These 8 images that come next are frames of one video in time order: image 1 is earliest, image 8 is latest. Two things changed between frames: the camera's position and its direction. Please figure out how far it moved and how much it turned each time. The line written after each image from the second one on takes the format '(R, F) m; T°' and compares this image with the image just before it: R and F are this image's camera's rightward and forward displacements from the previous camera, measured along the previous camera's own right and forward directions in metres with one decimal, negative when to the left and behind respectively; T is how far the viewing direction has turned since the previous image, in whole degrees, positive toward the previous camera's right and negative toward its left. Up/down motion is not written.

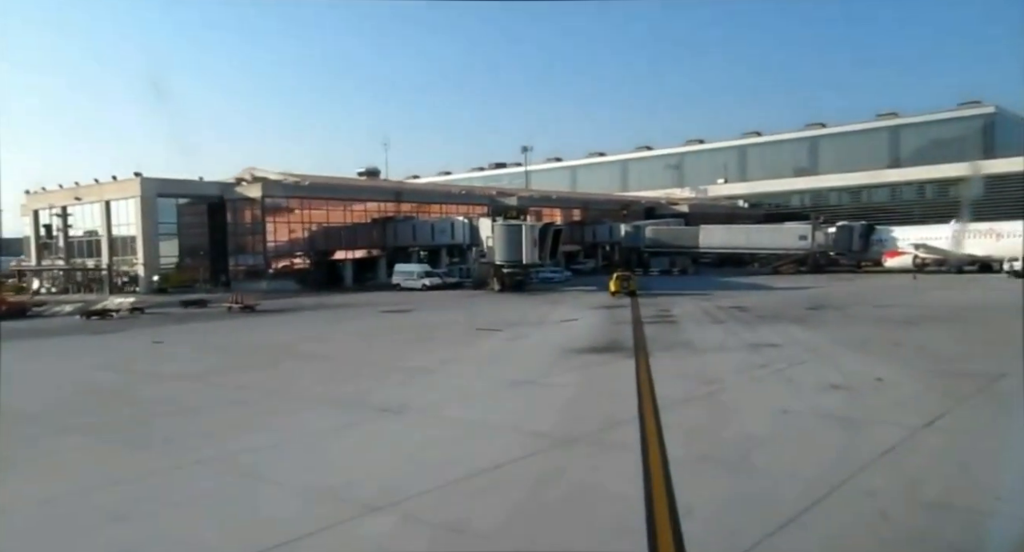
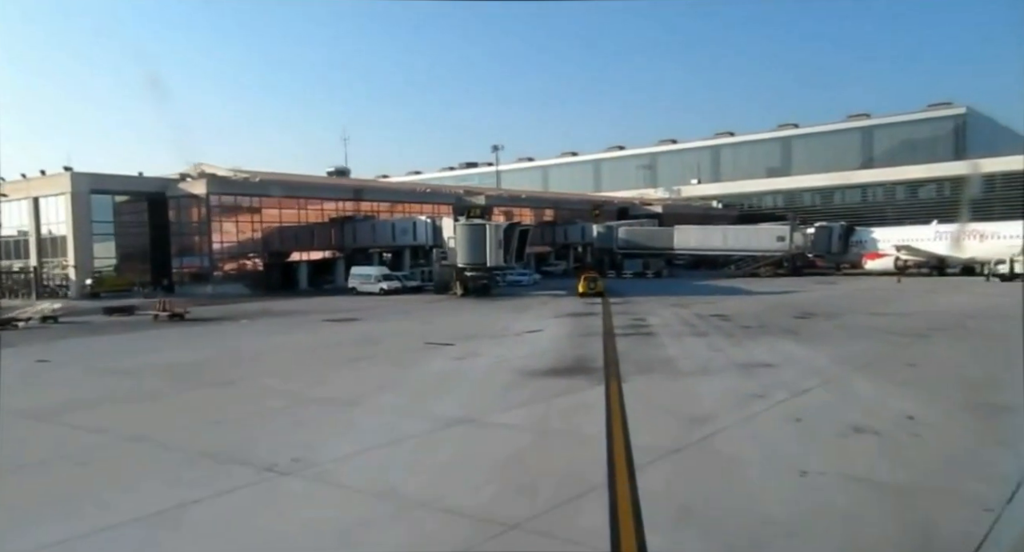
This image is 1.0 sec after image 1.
(+0.4, +2.0) m; +2°
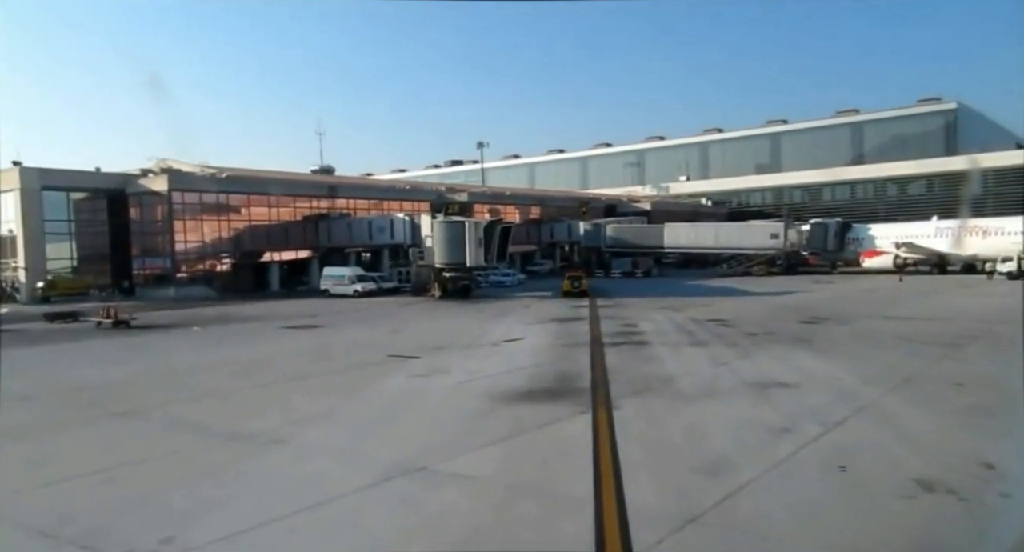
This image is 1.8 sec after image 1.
(+0.2, +1.7) m; +1°
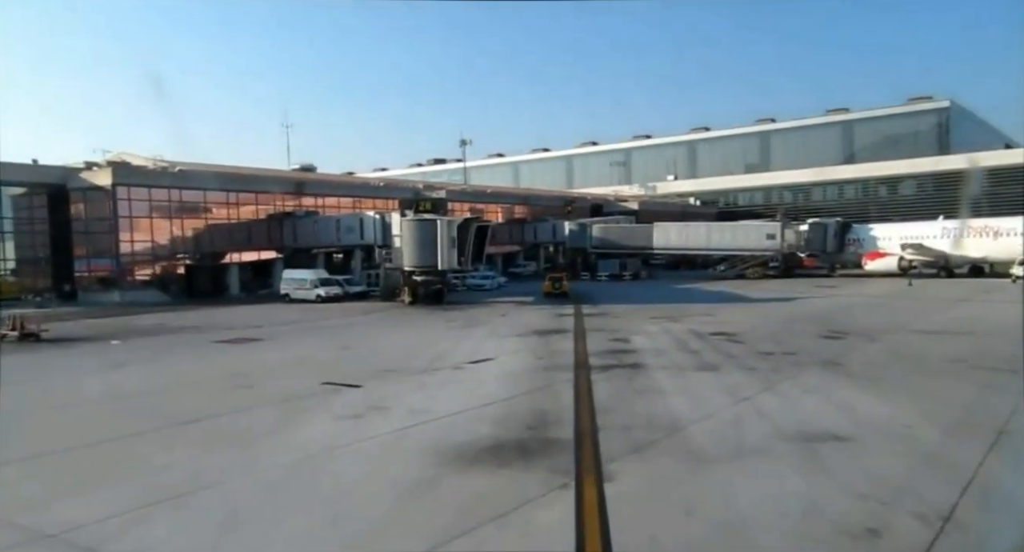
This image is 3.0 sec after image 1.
(+0.3, +2.3) m; +1°
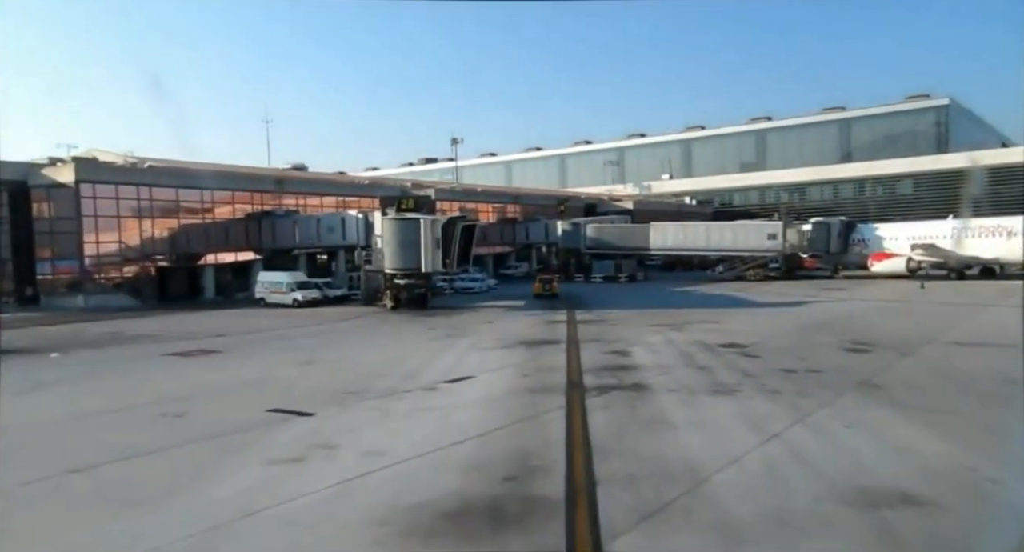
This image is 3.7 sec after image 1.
(+0.1, +1.5) m; 0°
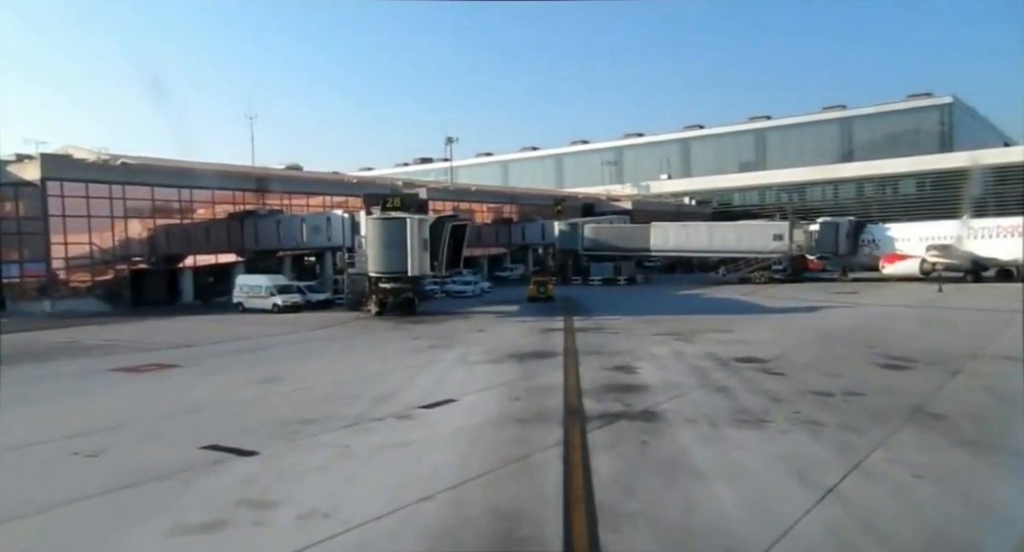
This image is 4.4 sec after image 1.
(+0.1, +1.4) m; 0°
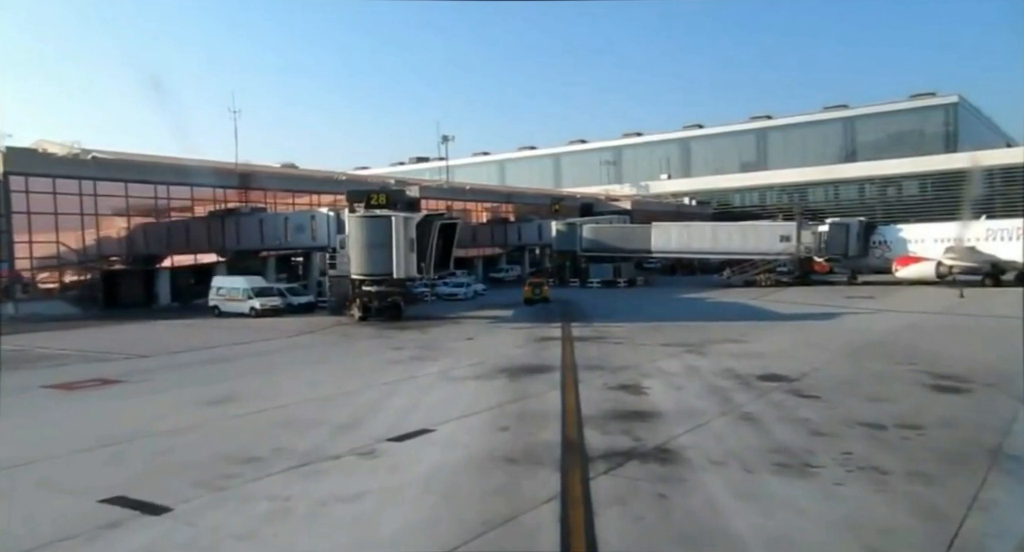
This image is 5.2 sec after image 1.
(+0.1, +1.4) m; 0°
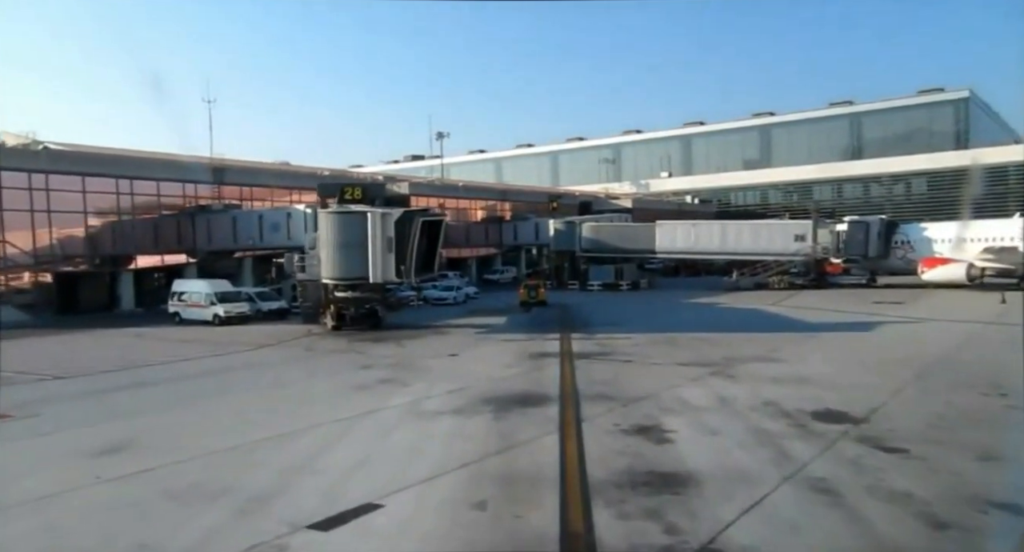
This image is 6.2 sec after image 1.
(+0.1, +2.2) m; 0°
